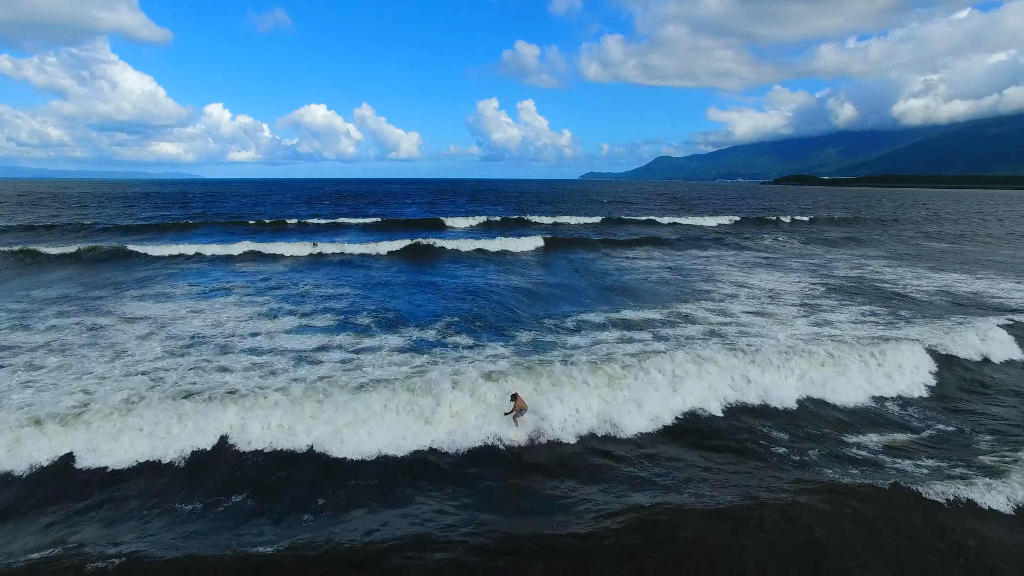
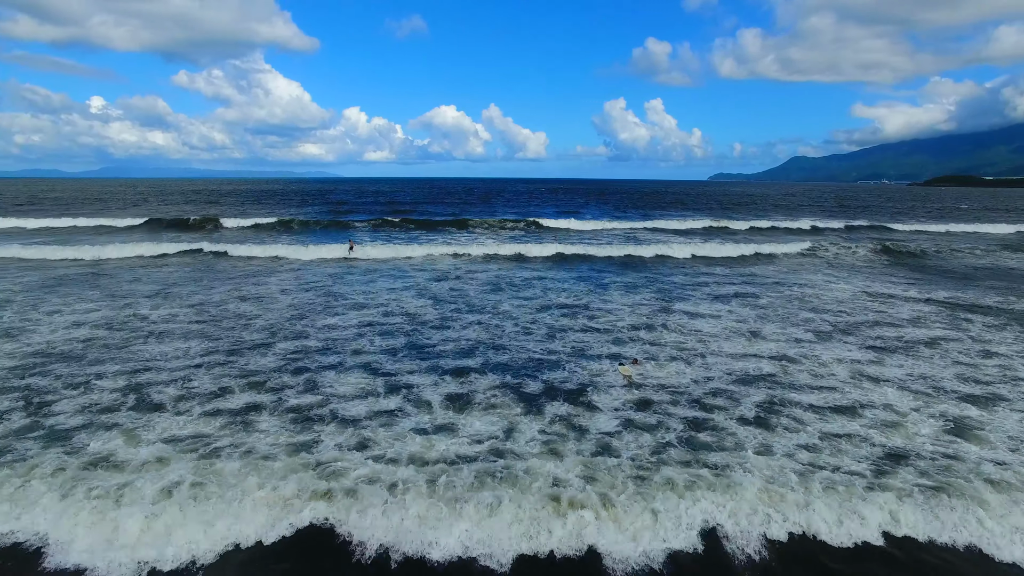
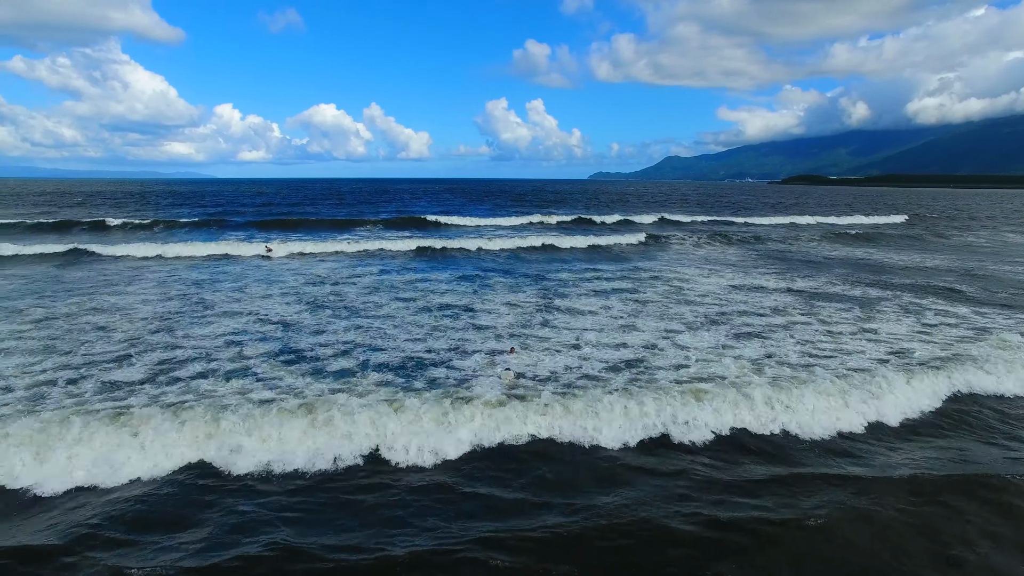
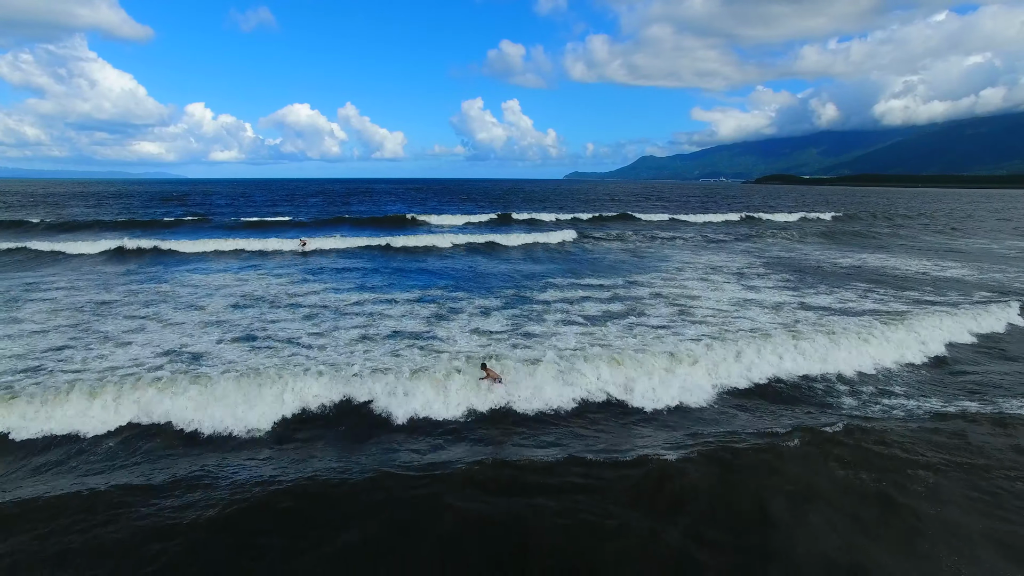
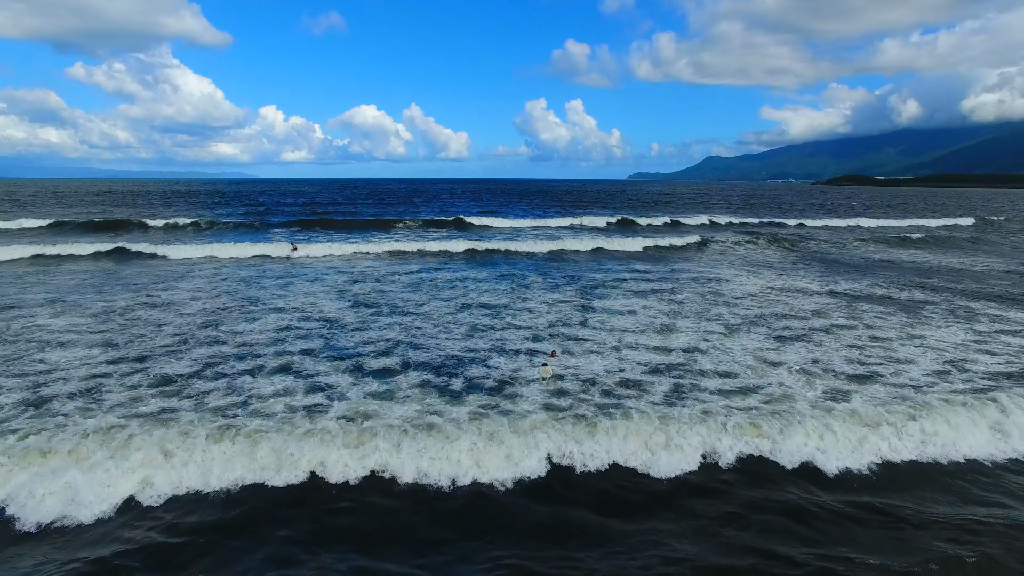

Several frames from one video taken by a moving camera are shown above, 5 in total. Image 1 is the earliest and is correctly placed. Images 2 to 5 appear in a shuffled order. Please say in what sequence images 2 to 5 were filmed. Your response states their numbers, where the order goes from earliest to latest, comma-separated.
4, 3, 5, 2
